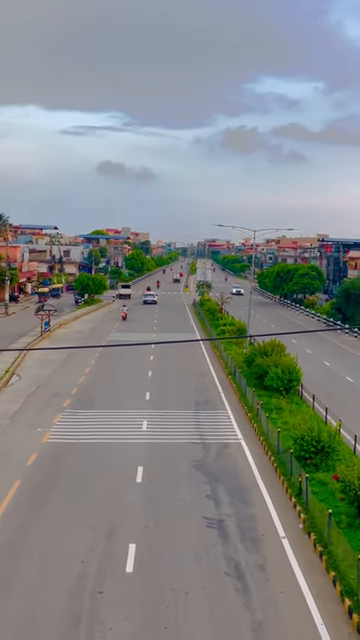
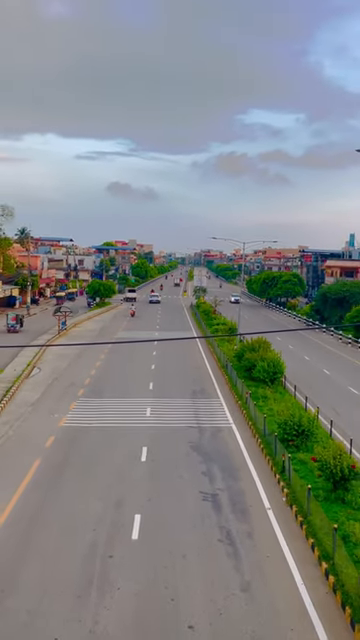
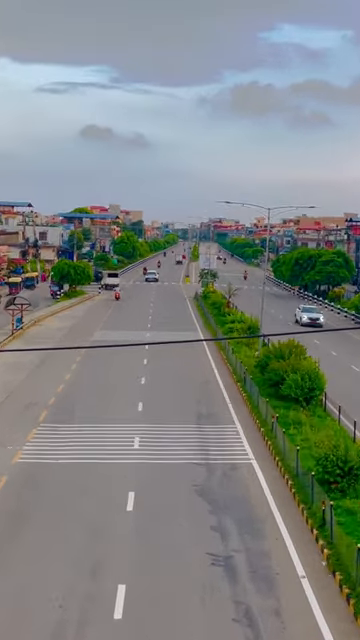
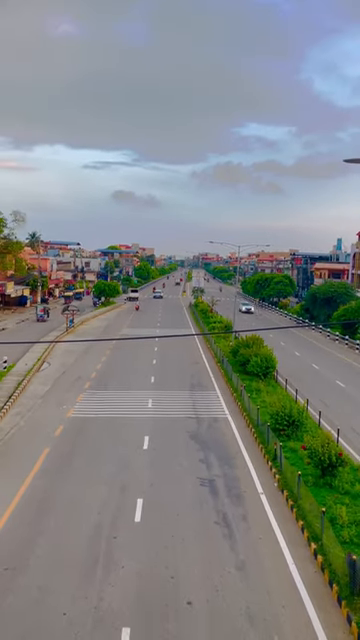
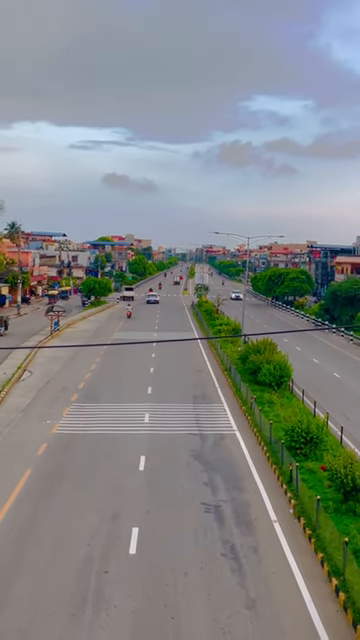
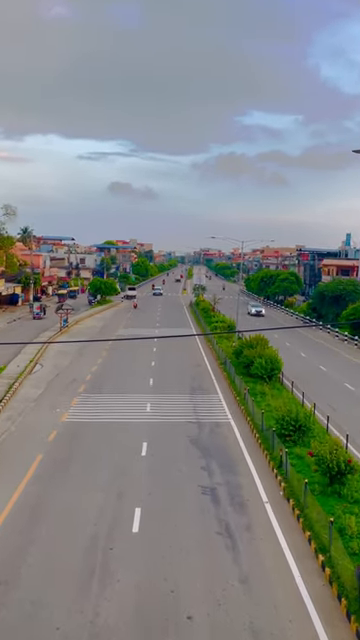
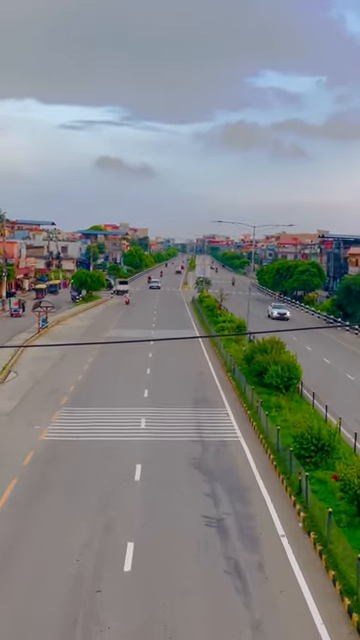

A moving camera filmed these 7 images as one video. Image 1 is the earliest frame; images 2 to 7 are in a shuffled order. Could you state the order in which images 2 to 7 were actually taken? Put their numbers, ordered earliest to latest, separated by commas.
5, 2, 4, 6, 7, 3
